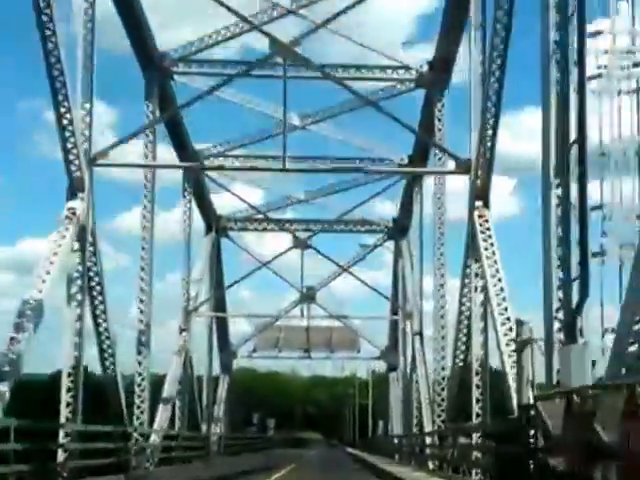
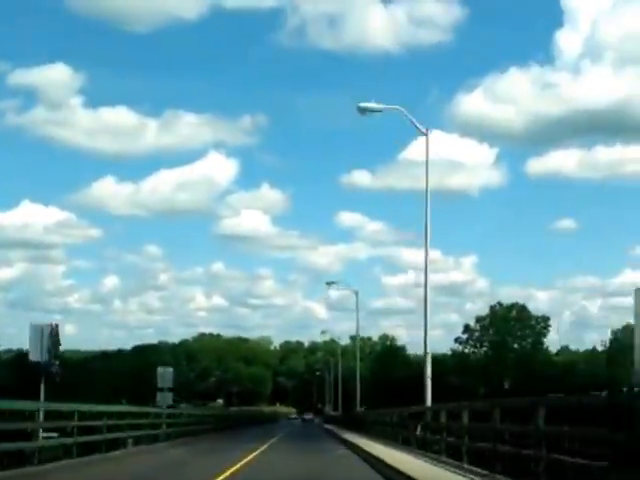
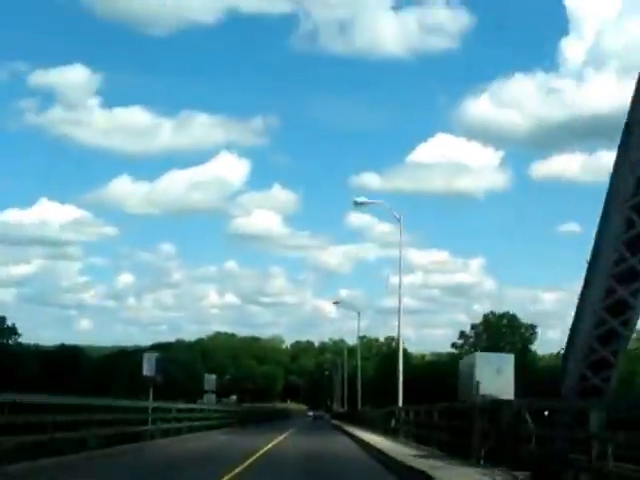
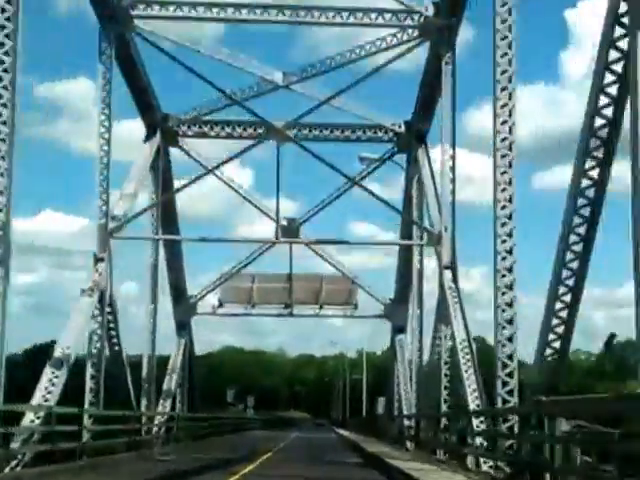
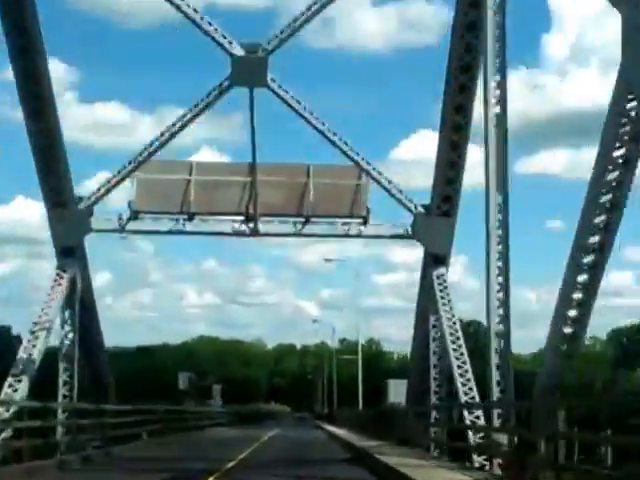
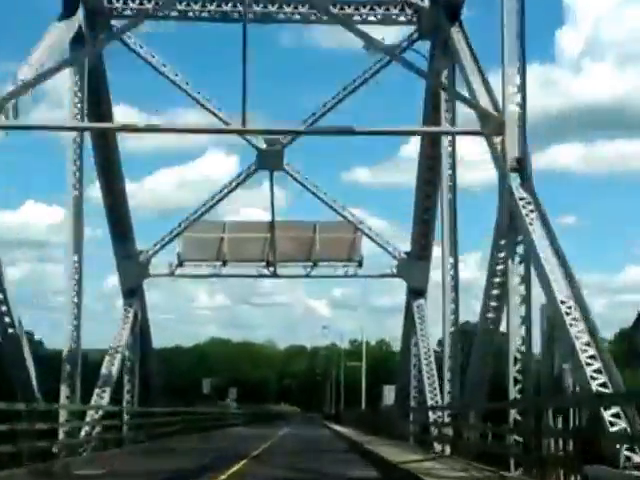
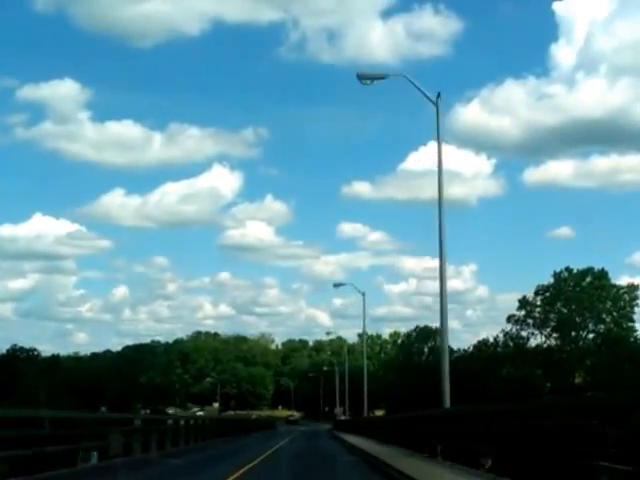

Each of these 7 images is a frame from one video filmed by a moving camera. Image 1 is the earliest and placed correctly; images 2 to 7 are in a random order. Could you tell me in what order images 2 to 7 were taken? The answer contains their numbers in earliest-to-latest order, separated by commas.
4, 6, 5, 3, 2, 7
